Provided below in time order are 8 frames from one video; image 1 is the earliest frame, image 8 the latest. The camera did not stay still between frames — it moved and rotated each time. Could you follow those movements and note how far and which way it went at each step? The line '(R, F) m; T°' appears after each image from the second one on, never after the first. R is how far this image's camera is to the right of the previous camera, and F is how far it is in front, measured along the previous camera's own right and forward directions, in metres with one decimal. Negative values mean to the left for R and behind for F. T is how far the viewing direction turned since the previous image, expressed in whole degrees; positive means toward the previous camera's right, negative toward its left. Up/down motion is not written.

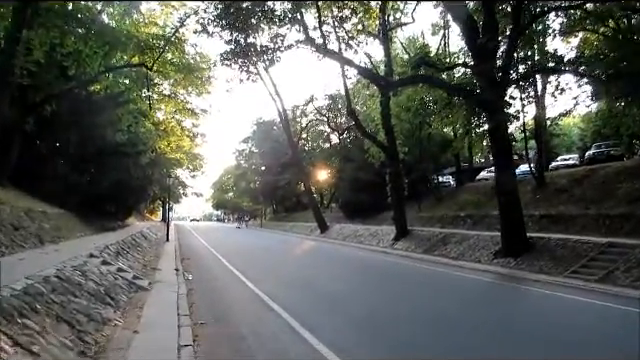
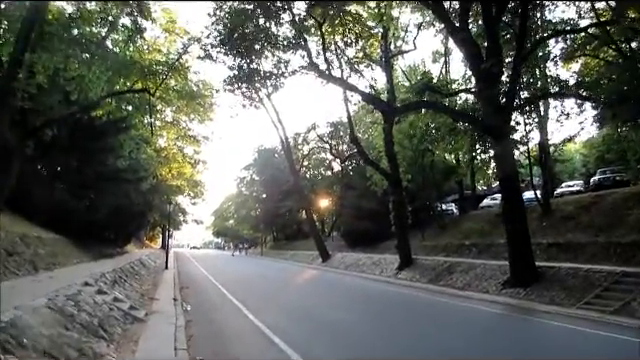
(-0.1, +0.4) m; 0°
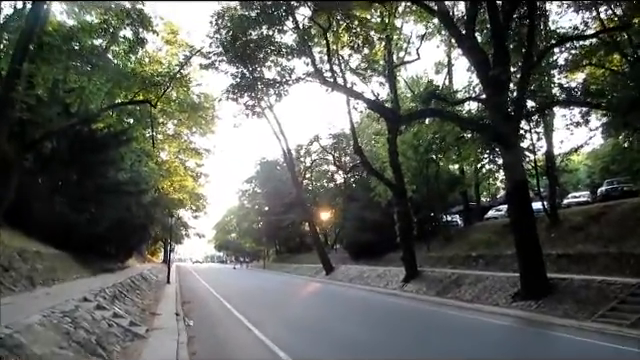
(-0.1, +0.4) m; 0°
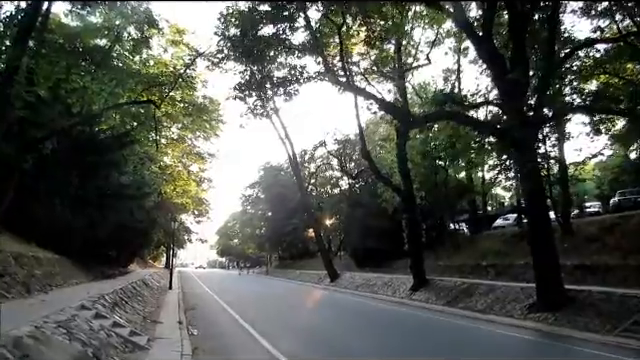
(-0.2, +0.6) m; 0°
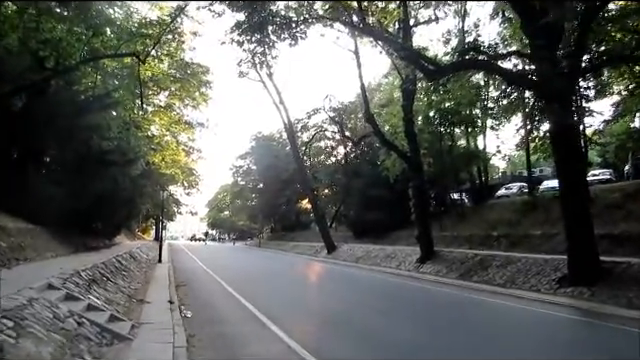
(-0.4, +1.8) m; +1°
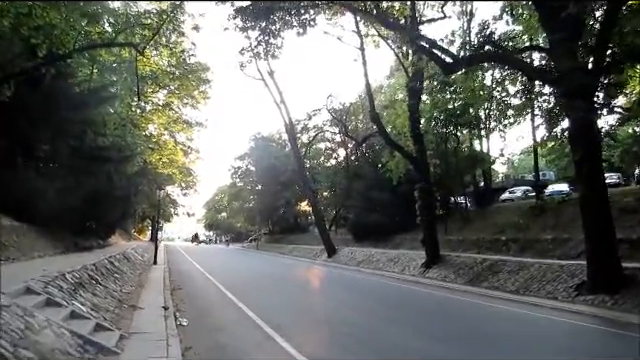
(-0.2, +0.9) m; 0°
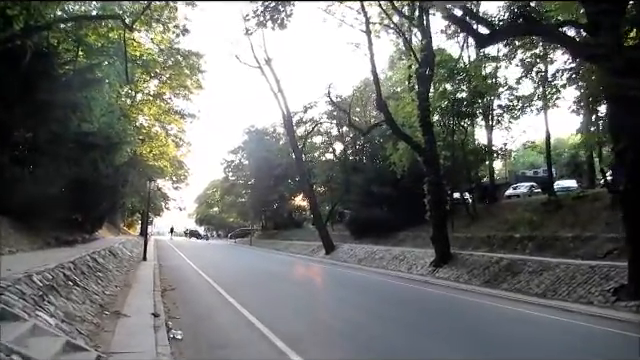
(-0.4, +1.6) m; +1°
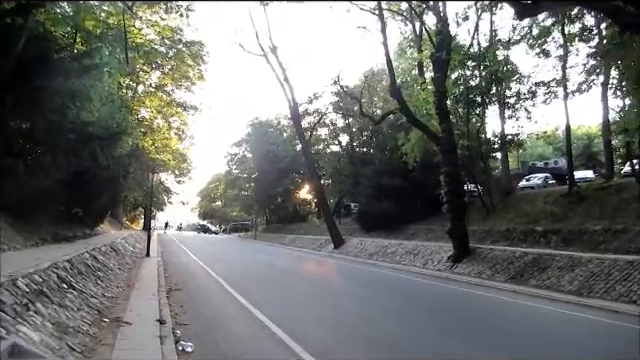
(-0.3, +1.1) m; 0°
